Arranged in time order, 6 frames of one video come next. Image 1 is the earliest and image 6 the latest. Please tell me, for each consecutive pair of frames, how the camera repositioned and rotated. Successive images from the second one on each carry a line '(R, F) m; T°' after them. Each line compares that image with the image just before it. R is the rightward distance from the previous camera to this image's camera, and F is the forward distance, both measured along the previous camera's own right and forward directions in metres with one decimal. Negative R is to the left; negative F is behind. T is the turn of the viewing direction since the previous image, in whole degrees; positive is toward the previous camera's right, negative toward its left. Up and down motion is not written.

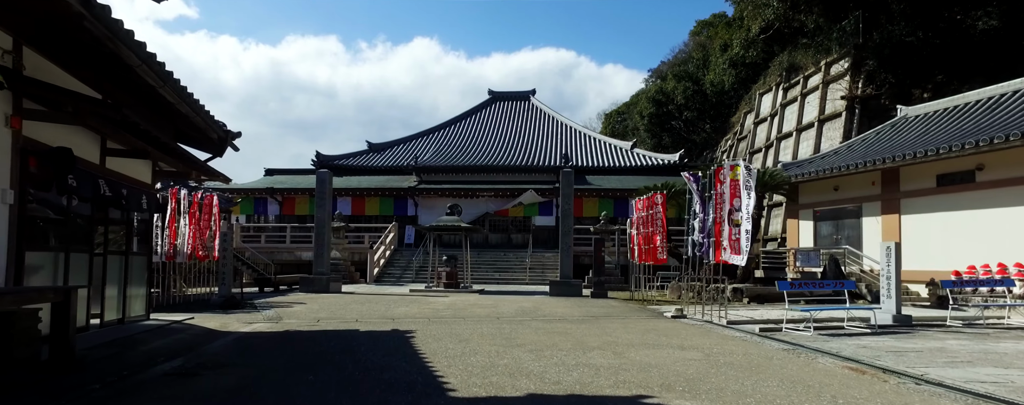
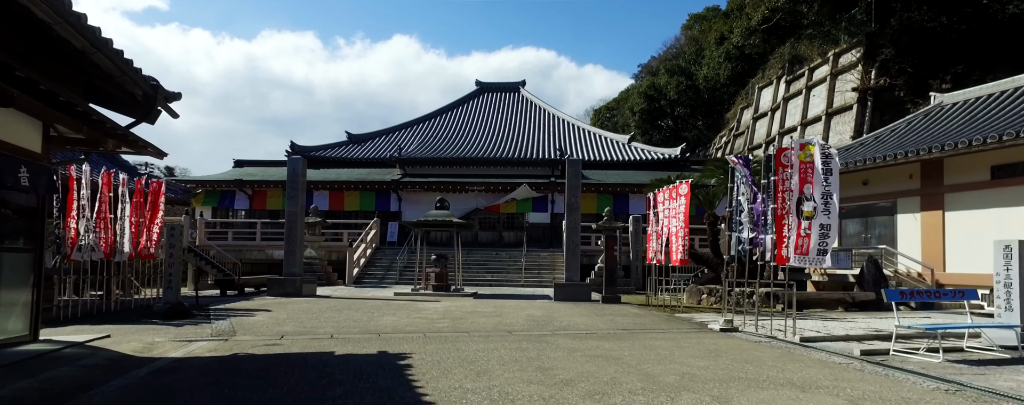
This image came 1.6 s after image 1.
(-0.5, +2.1) m; +2°
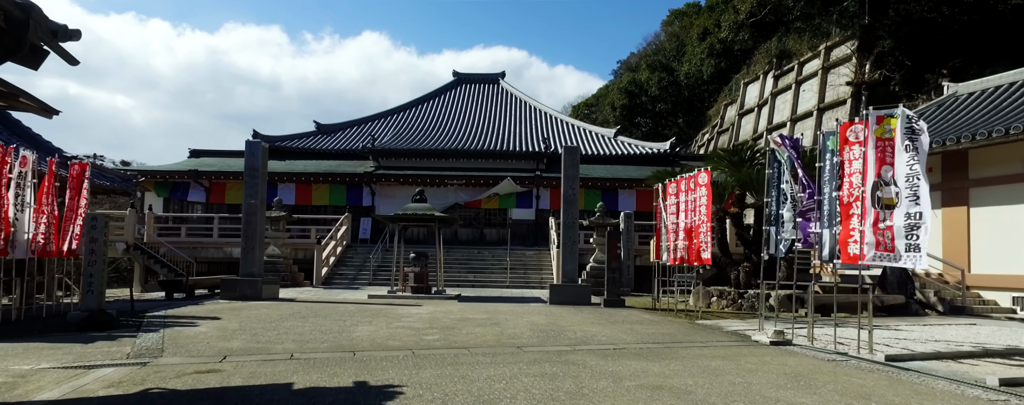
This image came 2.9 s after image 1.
(-0.4, +1.7) m; +3°
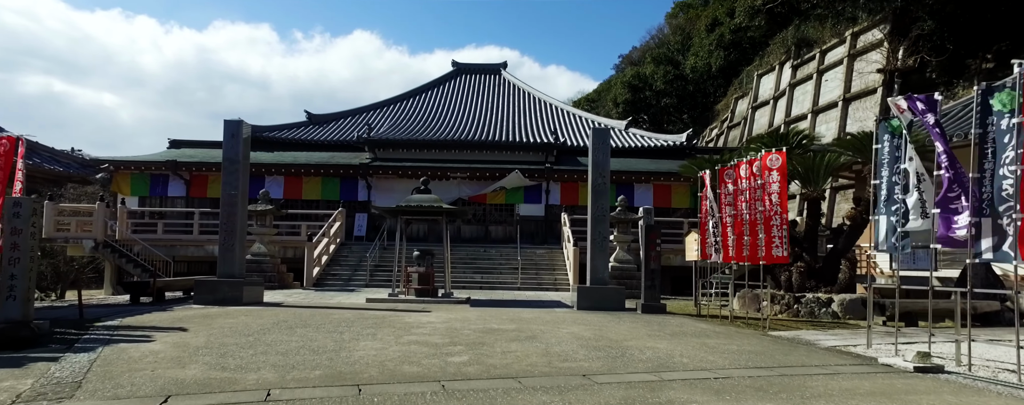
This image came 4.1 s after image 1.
(-0.5, +1.9) m; +1°
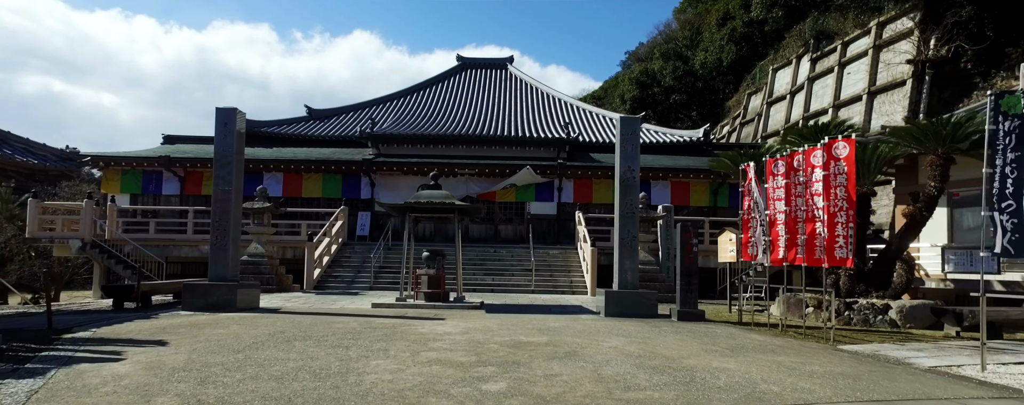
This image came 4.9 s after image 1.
(-0.3, +1.1) m; 0°
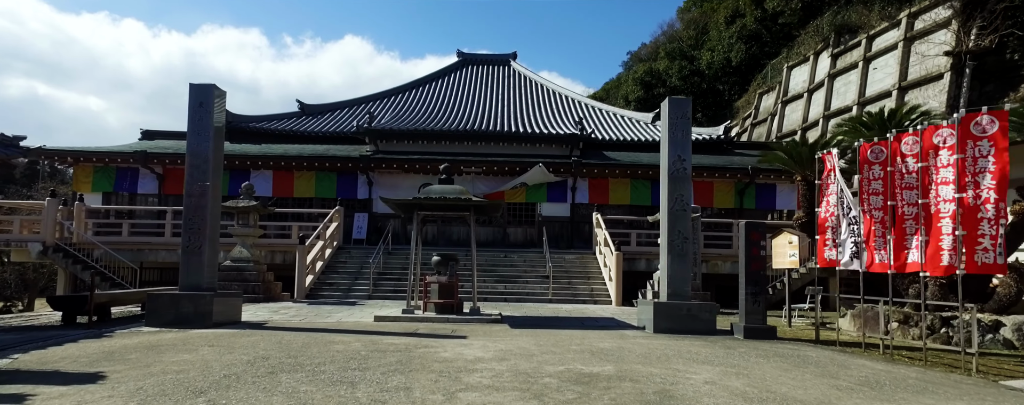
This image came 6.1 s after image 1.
(-0.5, +1.8) m; +1°
